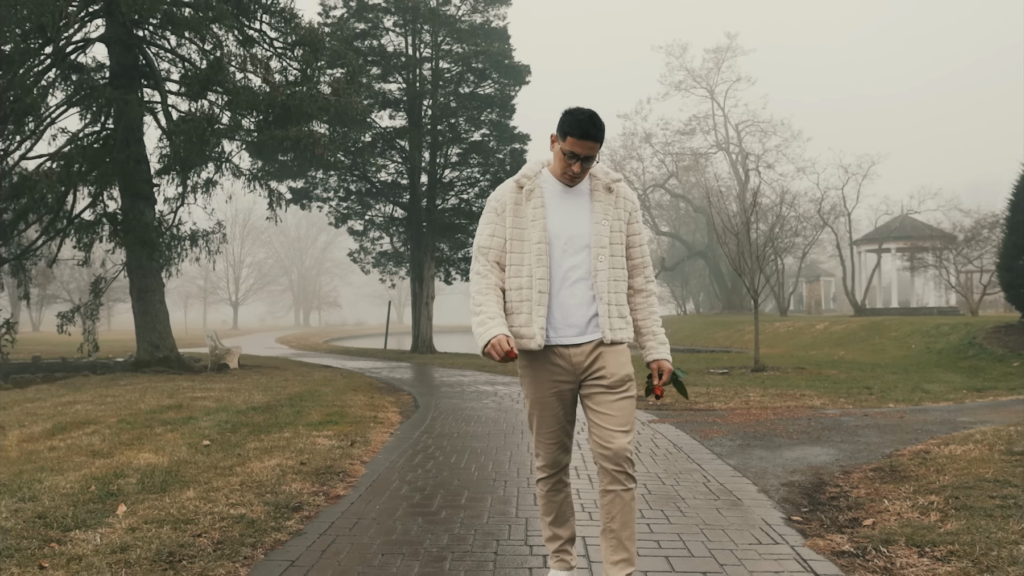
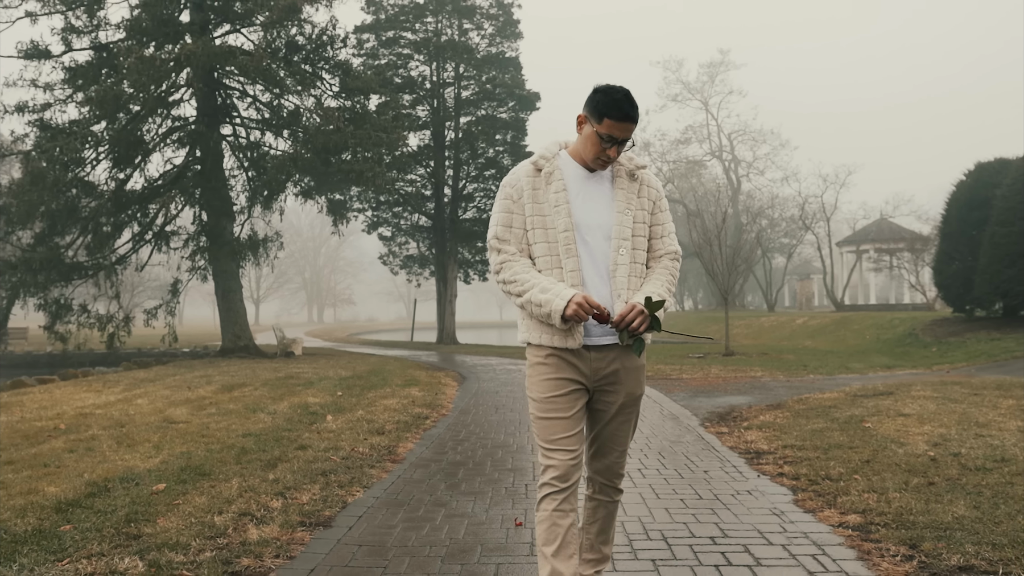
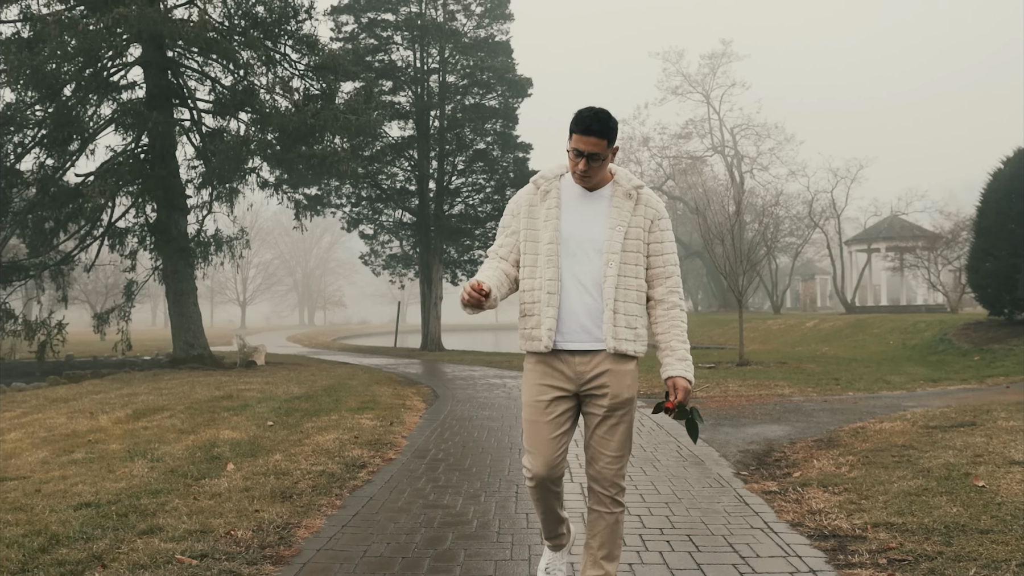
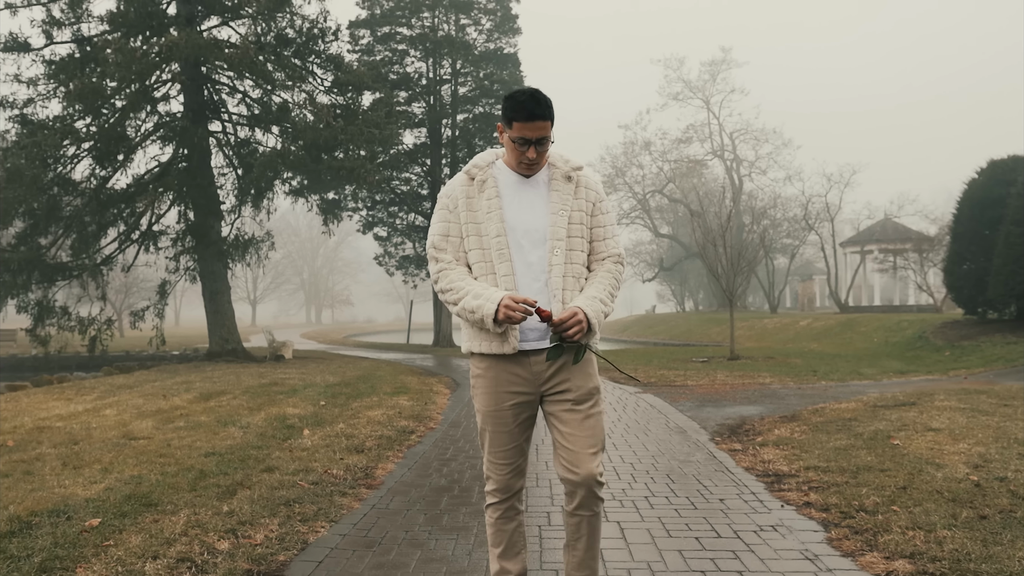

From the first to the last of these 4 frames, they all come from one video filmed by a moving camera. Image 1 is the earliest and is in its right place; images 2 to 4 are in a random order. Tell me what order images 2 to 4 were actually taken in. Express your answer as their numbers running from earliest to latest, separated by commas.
3, 4, 2
